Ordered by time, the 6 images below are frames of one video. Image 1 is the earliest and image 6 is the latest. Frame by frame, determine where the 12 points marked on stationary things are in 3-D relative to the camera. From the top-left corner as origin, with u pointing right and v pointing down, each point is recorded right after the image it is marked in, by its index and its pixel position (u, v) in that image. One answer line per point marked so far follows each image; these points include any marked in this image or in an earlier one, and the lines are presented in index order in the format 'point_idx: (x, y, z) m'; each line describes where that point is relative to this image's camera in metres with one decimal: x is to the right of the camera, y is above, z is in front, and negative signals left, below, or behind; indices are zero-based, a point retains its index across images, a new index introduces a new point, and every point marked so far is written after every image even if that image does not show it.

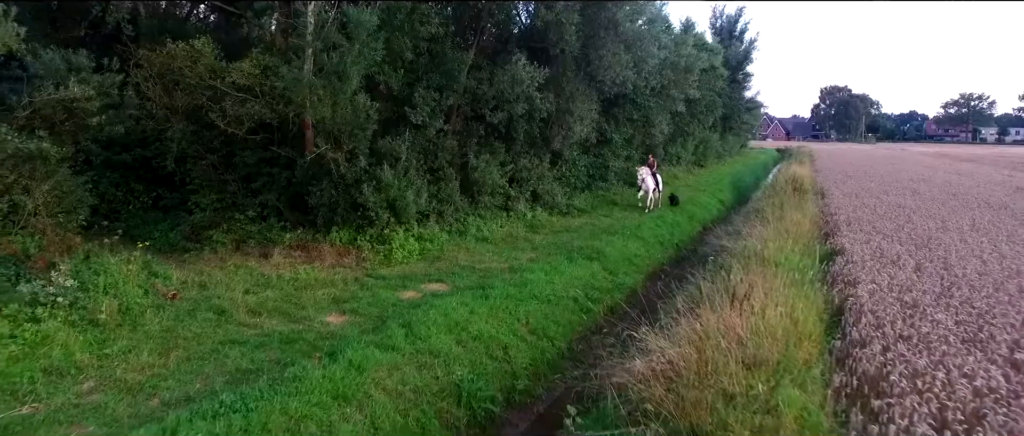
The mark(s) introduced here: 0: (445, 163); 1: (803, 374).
0: (-1.3, +1.1, +15.0) m
1: (+2.0, -1.0, +5.2) m
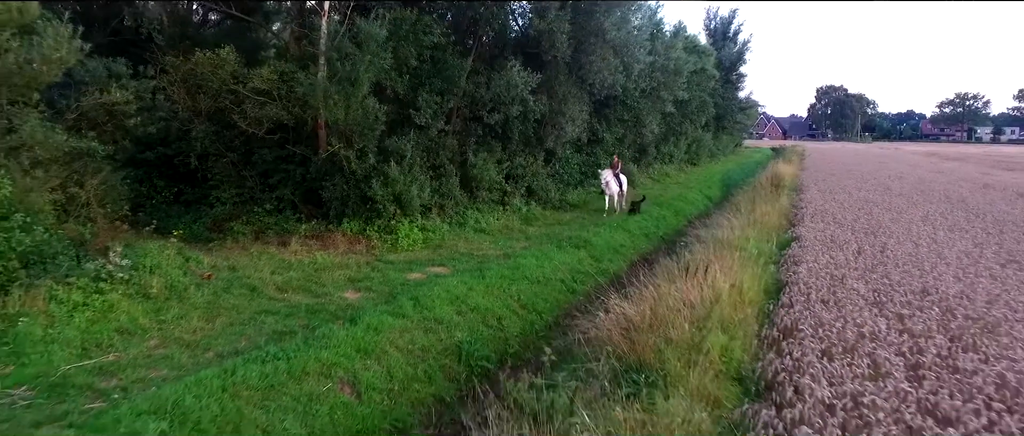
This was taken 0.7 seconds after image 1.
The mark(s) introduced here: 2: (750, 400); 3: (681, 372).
0: (-1.4, +1.2, +16.3) m
1: (+1.9, -0.9, +6.5) m
2: (+1.6, -1.1, +5.1) m
3: (+1.2, -1.0, +5.3) m
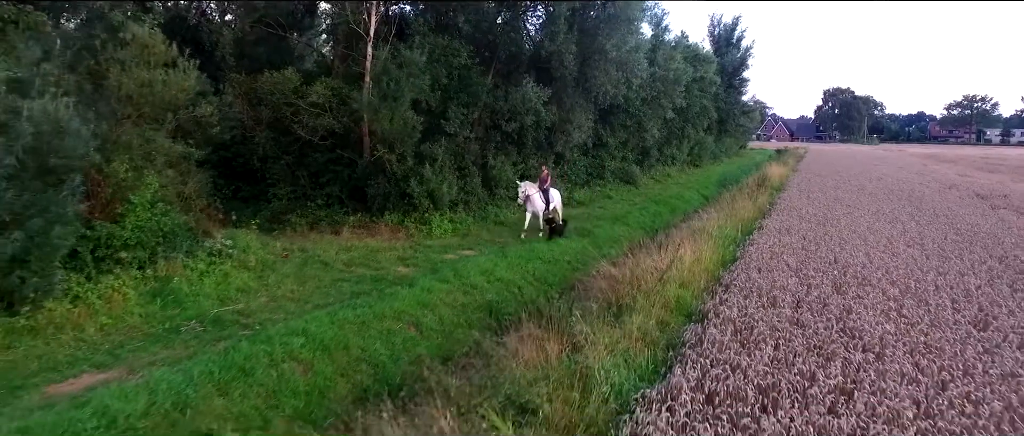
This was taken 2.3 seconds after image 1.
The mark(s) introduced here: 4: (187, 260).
0: (-1.0, +1.4, +19.0) m
1: (+2.1, -0.7, +9.2) m
2: (+1.8, -1.0, +7.7) m
3: (+1.4, -0.8, +8.0) m
4: (-4.7, -0.7, +11.2) m
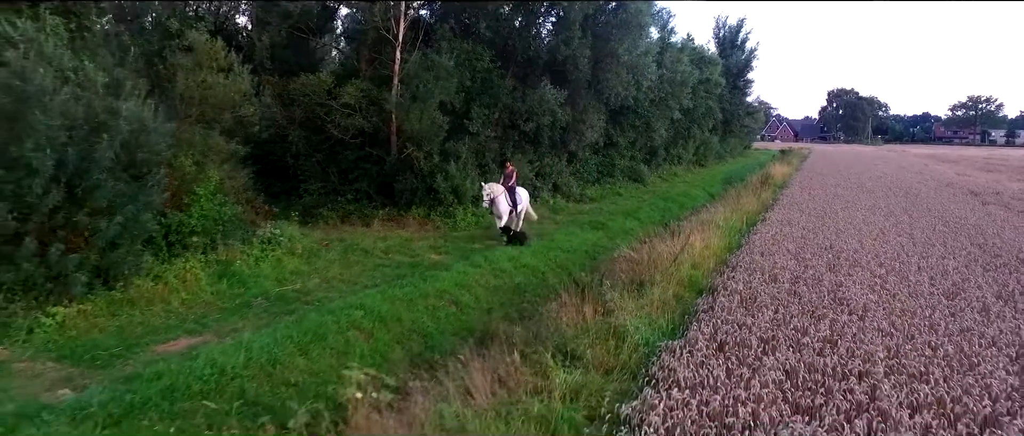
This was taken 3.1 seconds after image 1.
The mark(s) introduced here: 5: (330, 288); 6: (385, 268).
0: (-0.6, +1.5, +20.2) m
1: (+2.5, -0.6, +10.3) m
2: (+2.2, -0.8, +8.9) m
3: (+1.8, -0.7, +9.2) m
4: (-4.3, -0.5, +12.4) m
5: (-2.6, -1.0, +11.0) m
6: (-2.0, -0.8, +12.5) m
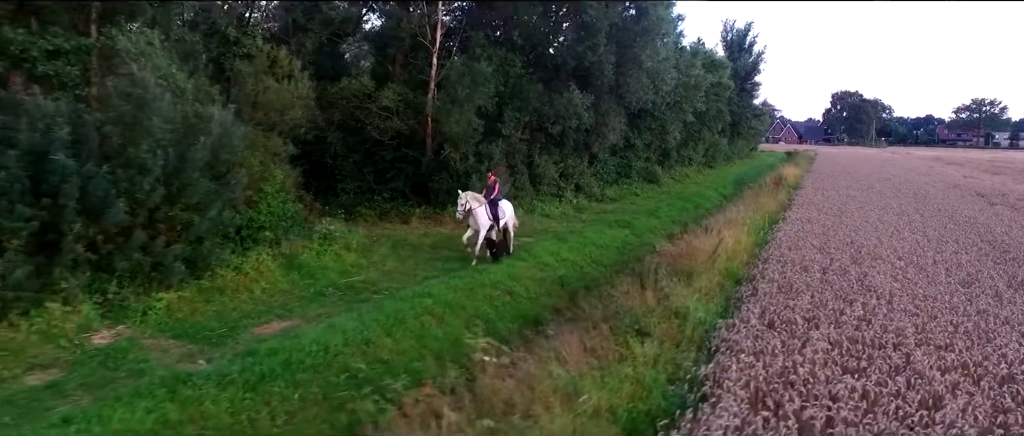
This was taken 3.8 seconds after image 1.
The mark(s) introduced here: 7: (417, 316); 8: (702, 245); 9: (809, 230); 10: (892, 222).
0: (+0.2, +1.5, +21.1) m
1: (+3.3, -0.5, +11.3) m
2: (+2.9, -0.8, +9.8) m
3: (+2.5, -0.6, +10.1) m
4: (-3.5, -0.4, +13.4) m
5: (-1.9, -0.9, +11.9) m
6: (-1.3, -0.8, +13.5) m
7: (-1.2, -1.2, +9.6) m
8: (+2.8, -0.4, +11.6) m
9: (+5.4, -0.2, +14.0) m
10: (+7.4, -0.1, +15.2) m
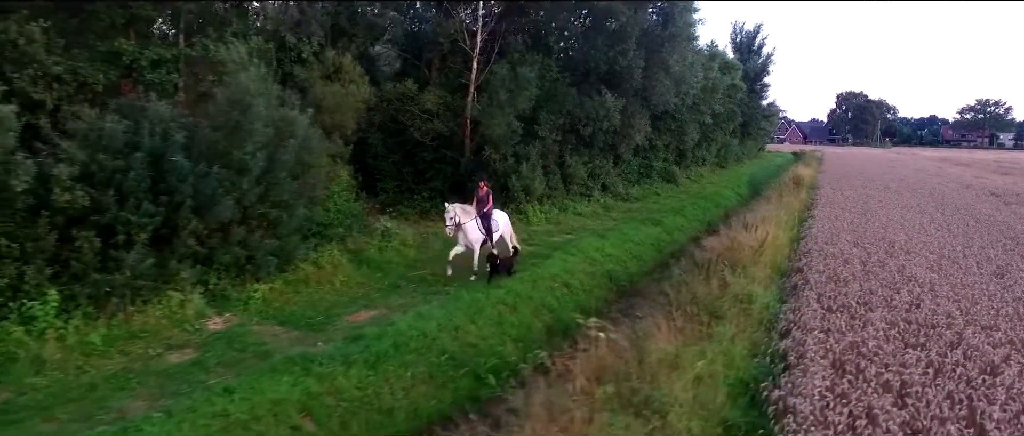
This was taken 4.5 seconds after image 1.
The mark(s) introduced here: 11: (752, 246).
0: (+1.1, +1.6, +22.0) m
1: (+4.2, -0.5, +12.1) m
2: (+3.8, -0.8, +10.7) m
3: (+3.4, -0.6, +11.0) m
4: (-2.6, -0.4, +14.3) m
5: (-0.9, -0.9, +12.8) m
6: (-0.4, -0.7, +14.4) m
7: (-0.3, -1.2, +10.5) m
8: (+3.8, -0.4, +12.5) m
9: (+6.3, -0.2, +14.9) m
10: (+8.4, 0.0, +16.0) m
11: (+3.7, -0.5, +11.9) m
